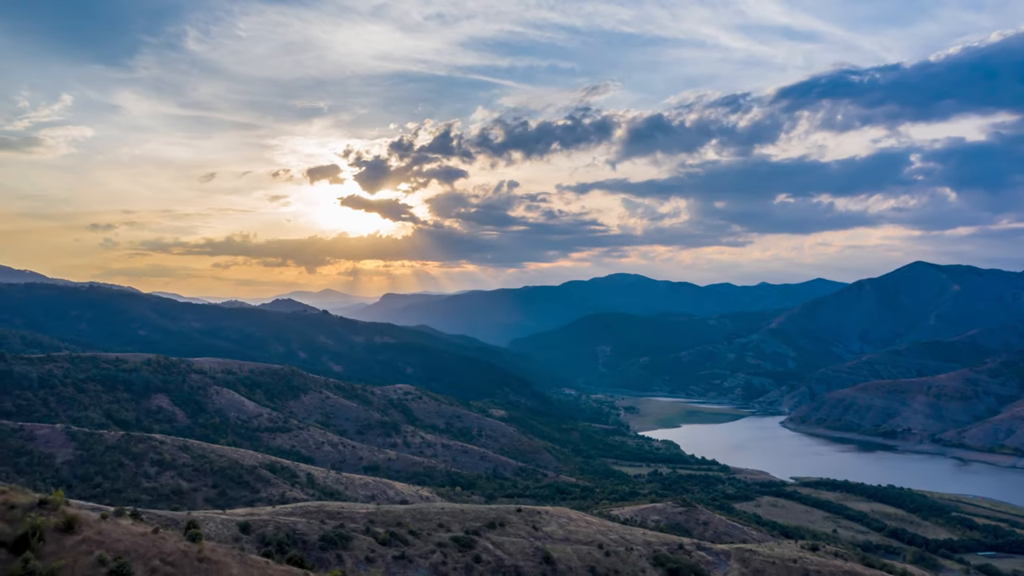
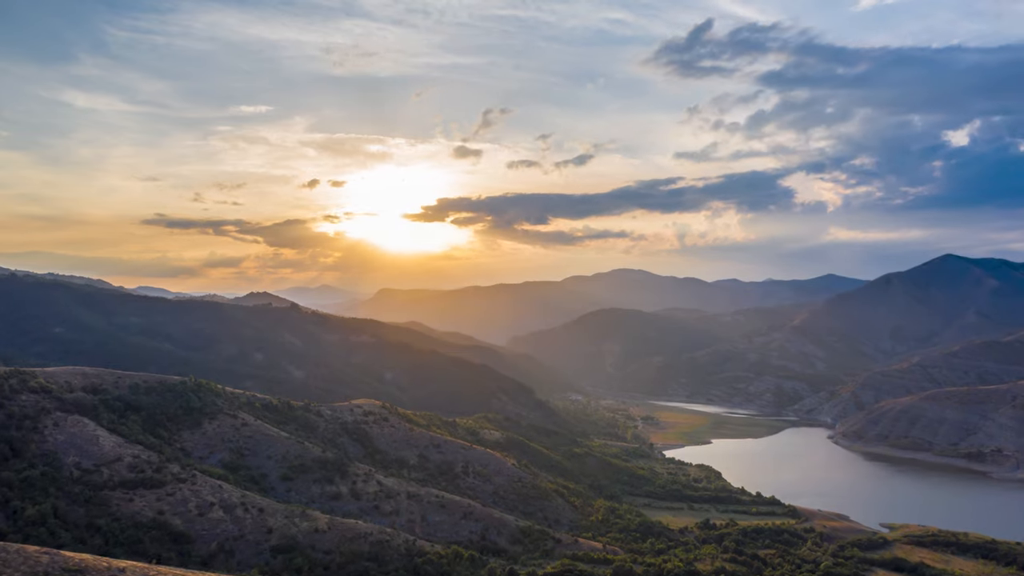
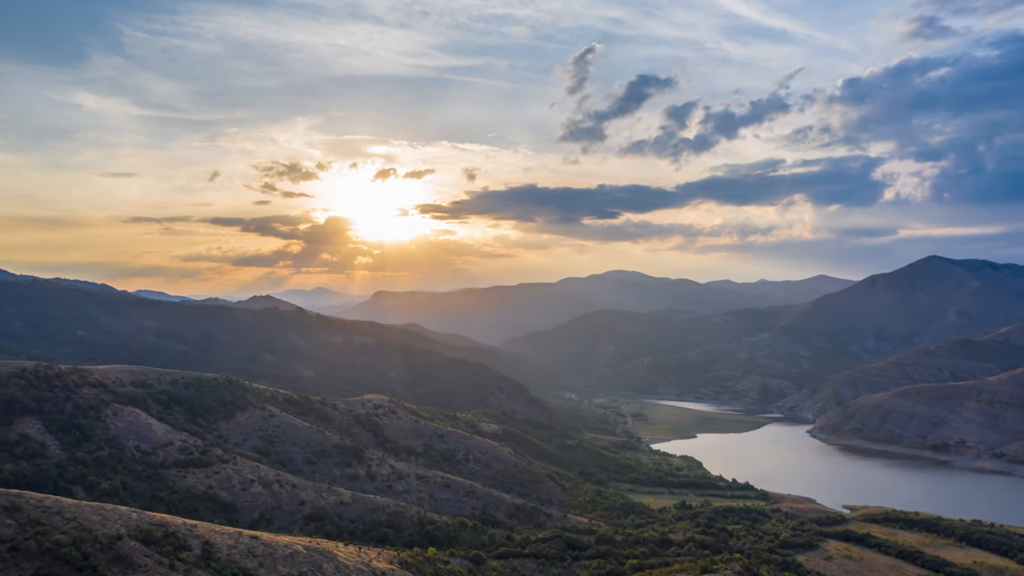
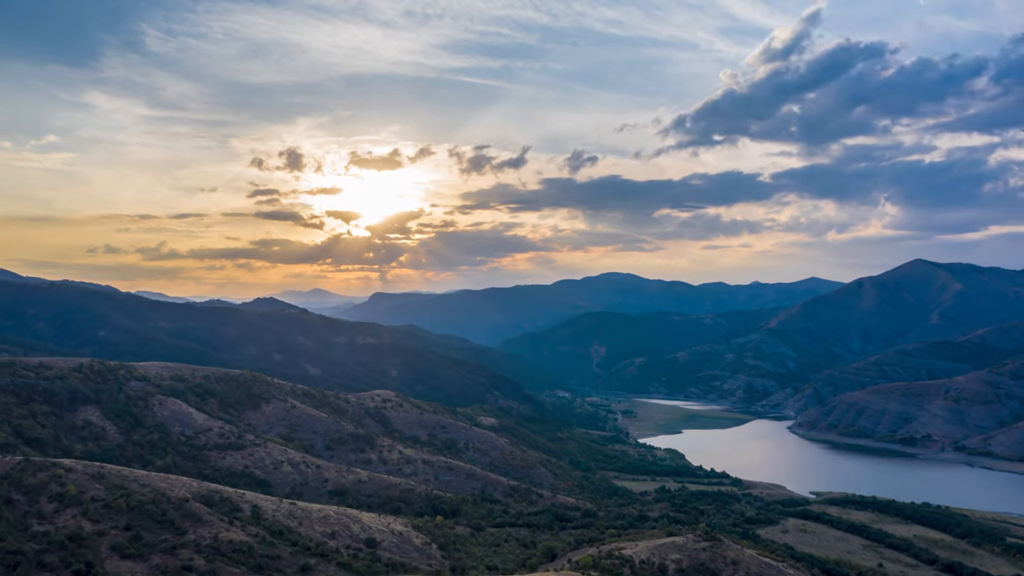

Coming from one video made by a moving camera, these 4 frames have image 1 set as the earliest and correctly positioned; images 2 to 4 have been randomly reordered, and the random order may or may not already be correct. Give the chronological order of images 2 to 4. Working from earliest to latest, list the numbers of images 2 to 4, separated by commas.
4, 3, 2
